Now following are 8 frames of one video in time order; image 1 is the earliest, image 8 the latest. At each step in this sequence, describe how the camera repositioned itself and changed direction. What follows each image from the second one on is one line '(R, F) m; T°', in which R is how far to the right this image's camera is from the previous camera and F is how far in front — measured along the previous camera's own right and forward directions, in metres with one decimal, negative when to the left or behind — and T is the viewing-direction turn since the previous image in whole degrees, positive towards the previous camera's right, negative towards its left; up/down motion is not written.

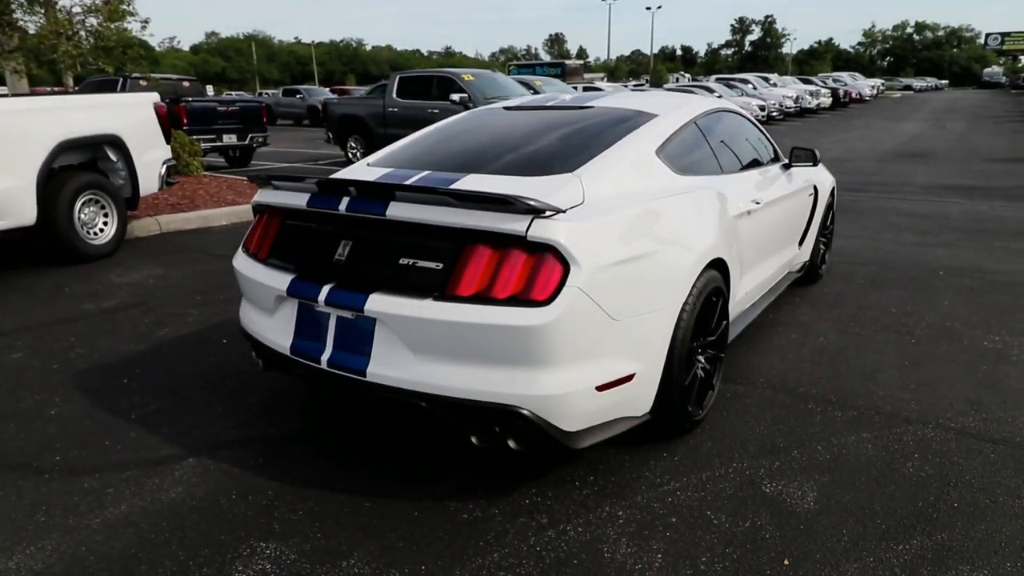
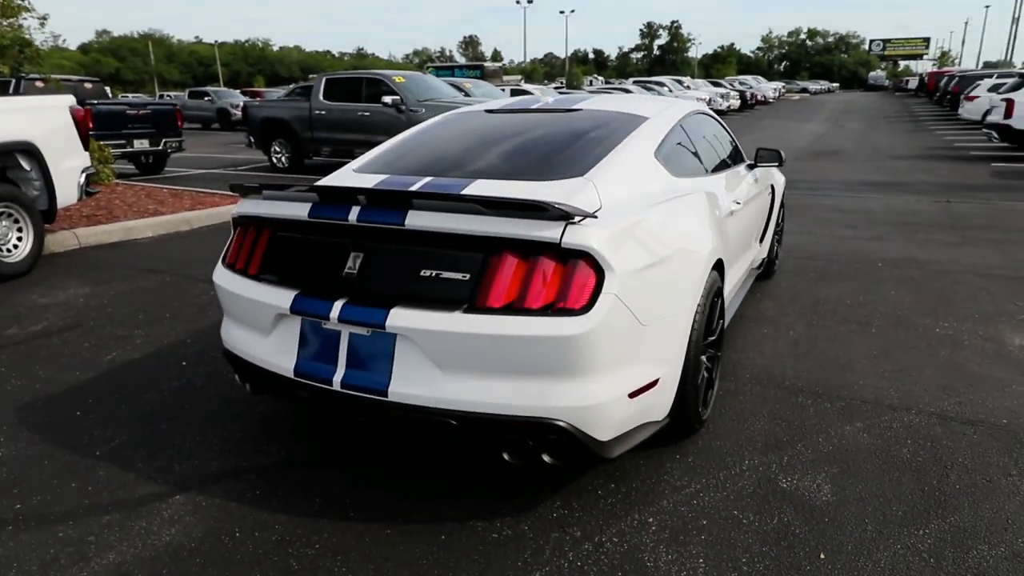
(-0.4, +0.1) m; +7°
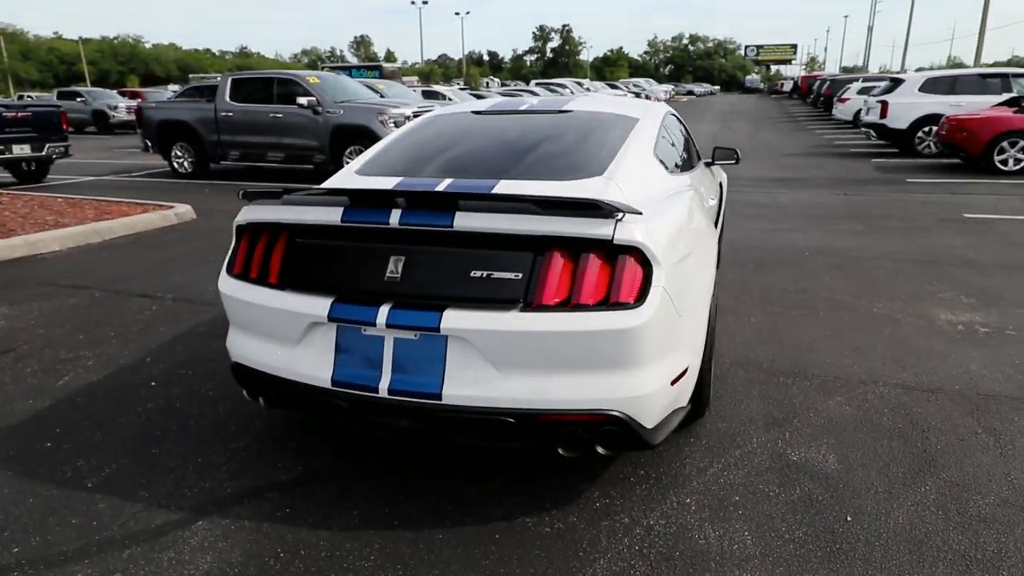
(-0.6, 0.0) m; +9°
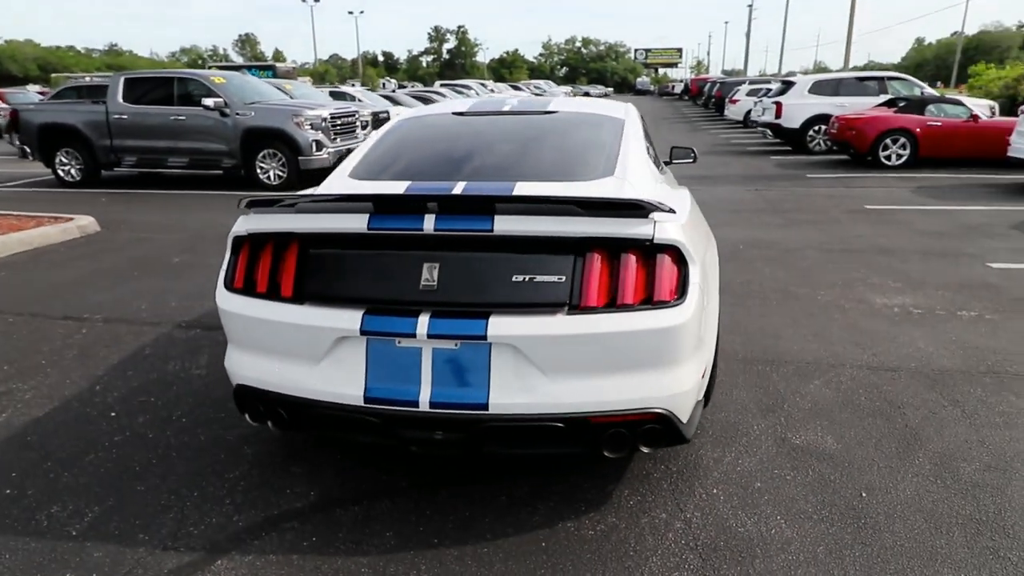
(-0.5, +0.1) m; +8°
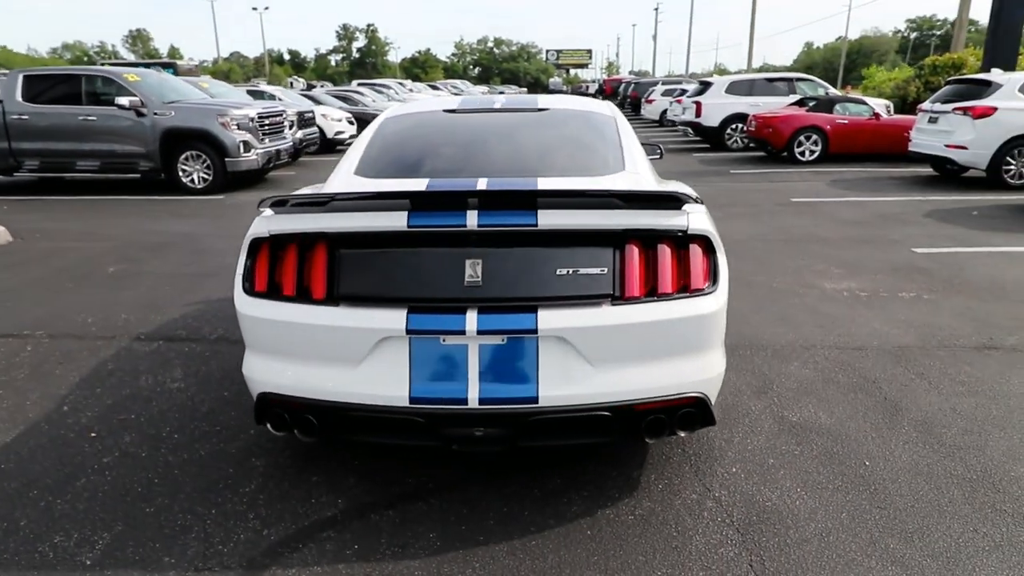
(-0.5, 0.0) m; +7°
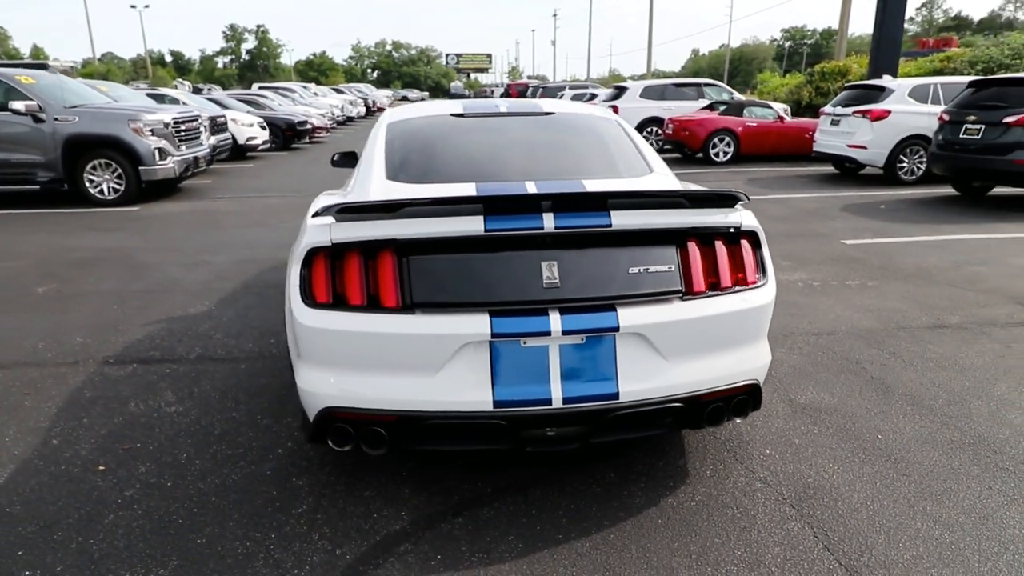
(-0.7, 0.0) m; +8°
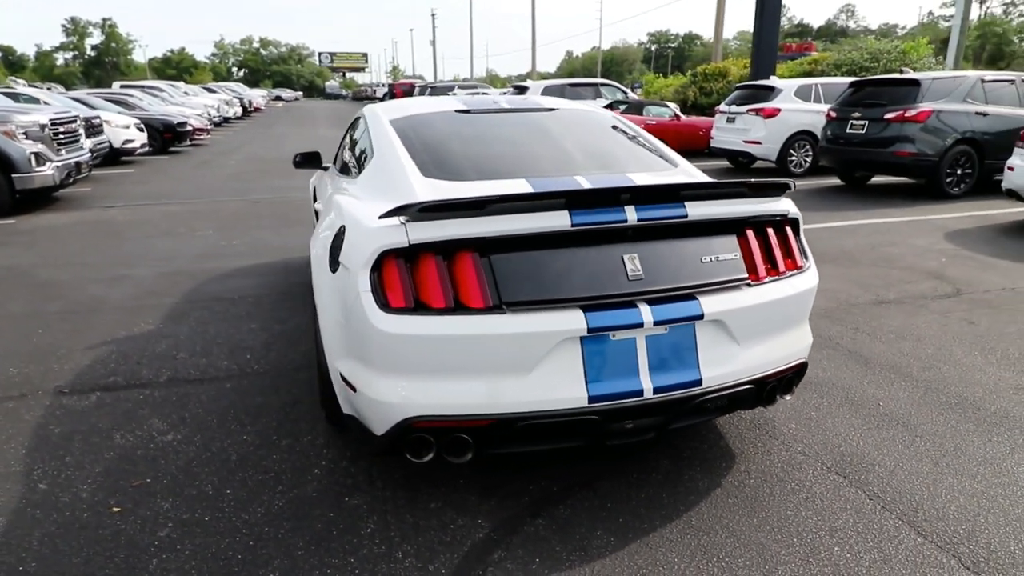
(-0.8, +0.1) m; +10°
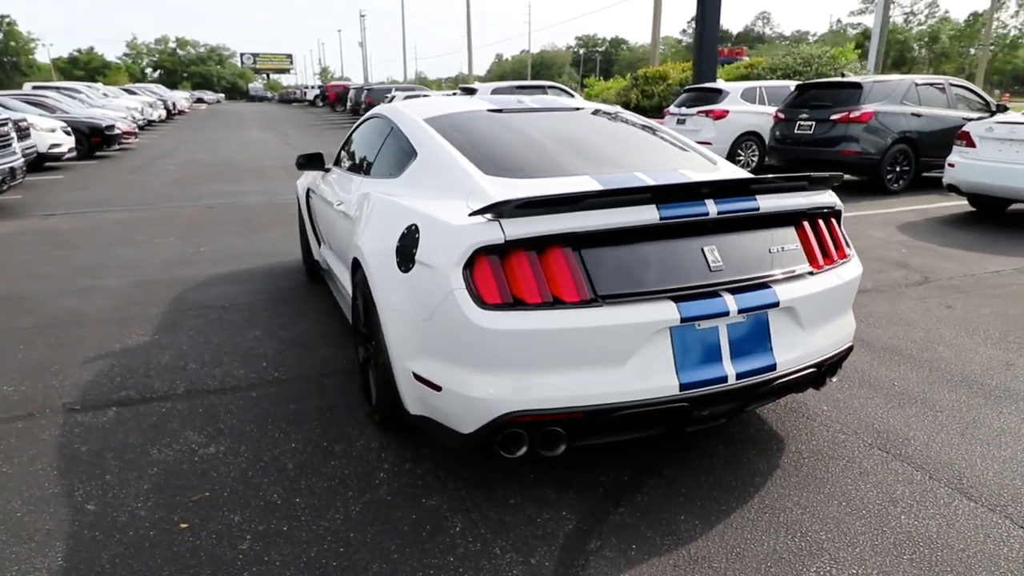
(-0.6, 0.0) m; +6°
